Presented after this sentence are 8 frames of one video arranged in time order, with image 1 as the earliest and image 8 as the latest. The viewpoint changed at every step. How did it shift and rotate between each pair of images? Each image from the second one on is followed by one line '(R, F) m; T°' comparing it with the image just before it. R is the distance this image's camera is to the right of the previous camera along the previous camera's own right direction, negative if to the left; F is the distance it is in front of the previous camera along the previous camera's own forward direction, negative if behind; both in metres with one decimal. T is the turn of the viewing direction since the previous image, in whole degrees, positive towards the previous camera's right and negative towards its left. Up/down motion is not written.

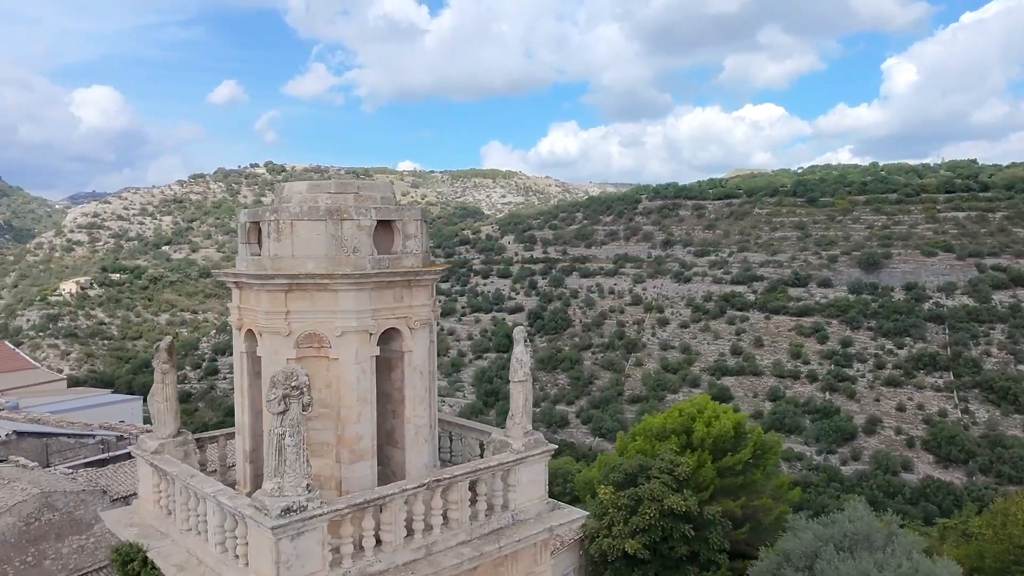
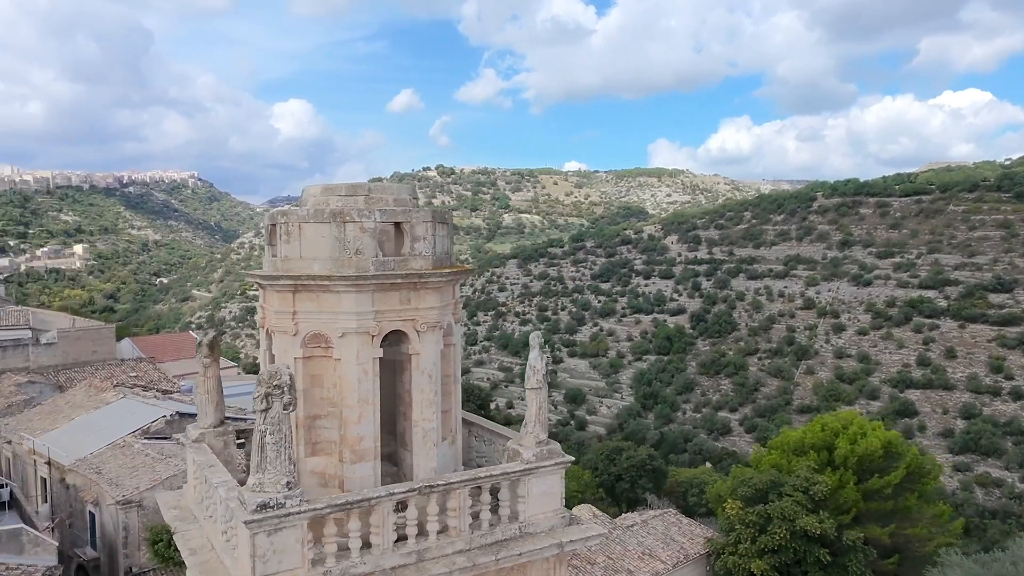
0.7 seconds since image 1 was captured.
(+1.2, +0.3) m; -12°
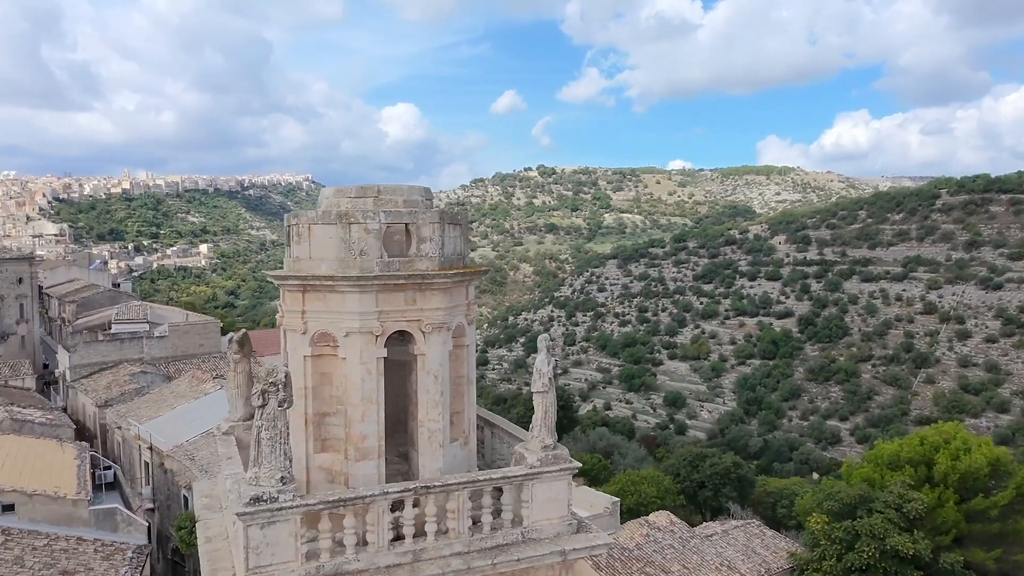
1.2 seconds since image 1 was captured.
(+0.7, +0.1) m; -8°
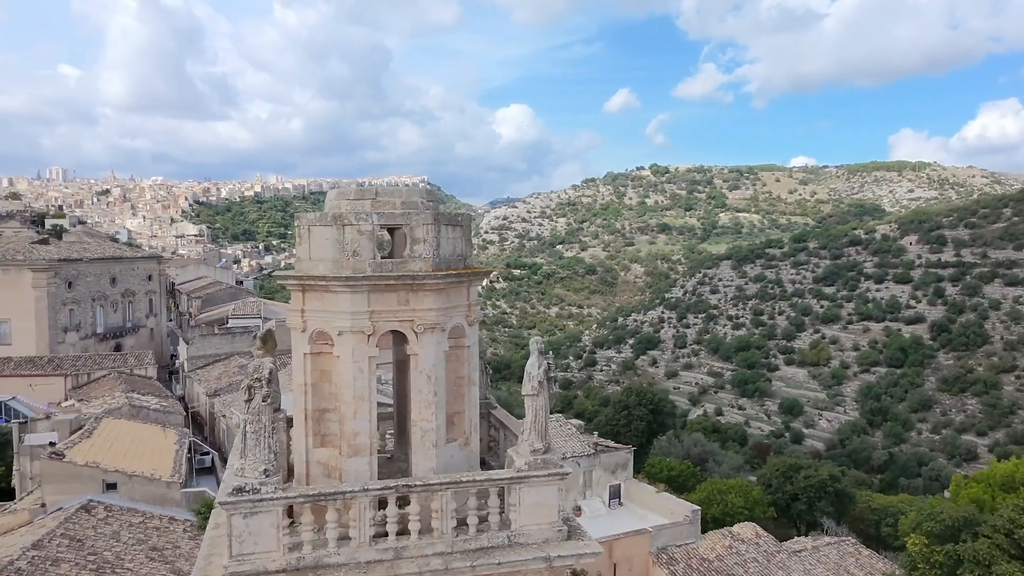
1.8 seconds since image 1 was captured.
(+0.9, +0.1) m; -8°
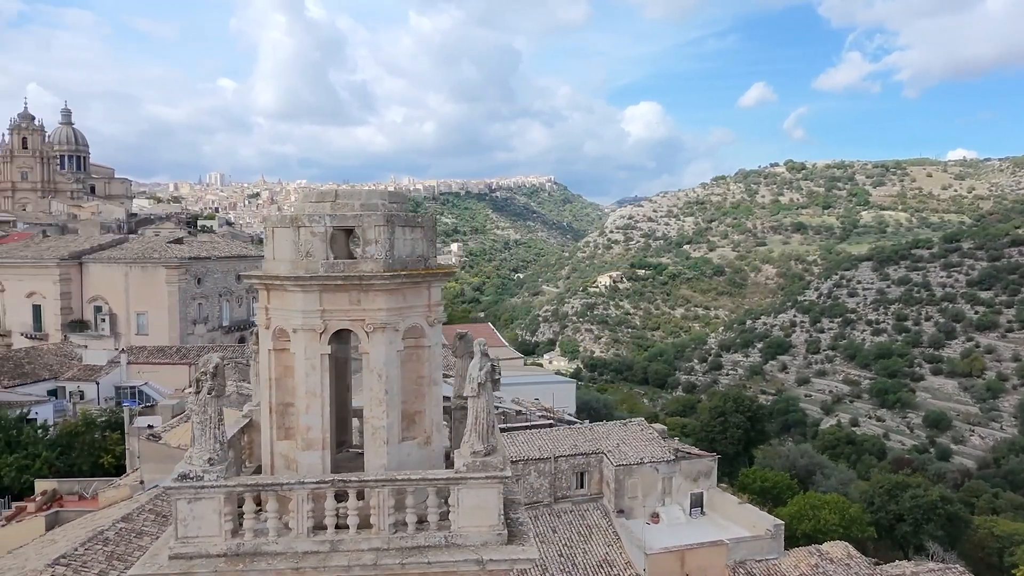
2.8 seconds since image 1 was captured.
(+1.4, +0.1) m; -10°
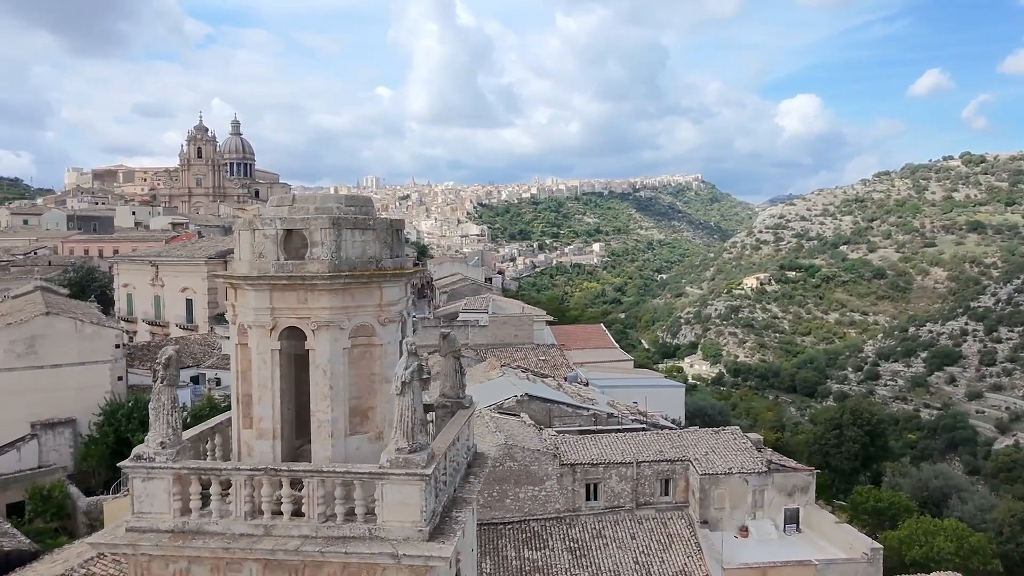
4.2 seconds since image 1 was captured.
(+1.7, +0.1) m; -11°
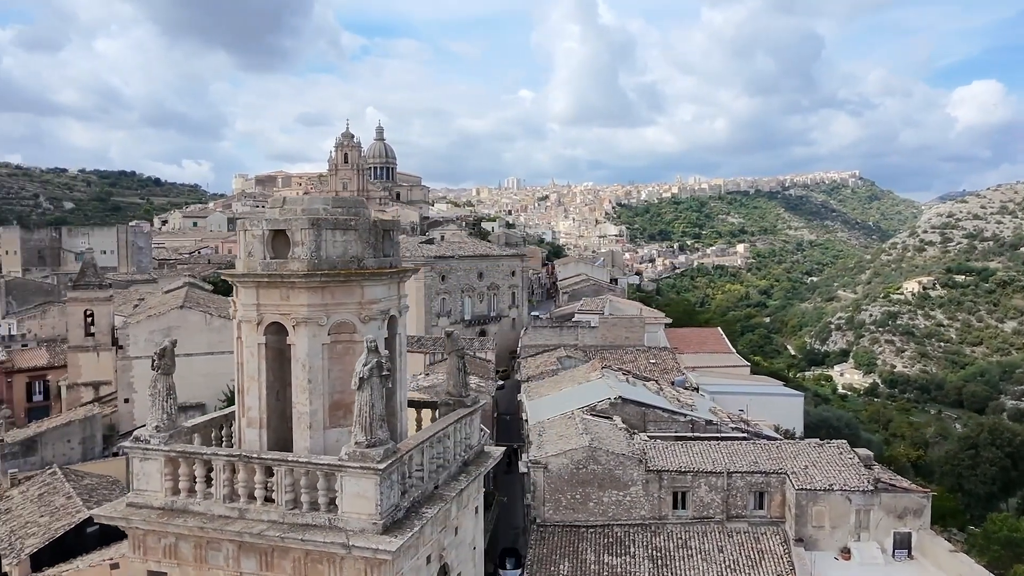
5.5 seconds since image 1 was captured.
(+1.4, +0.2) m; -11°
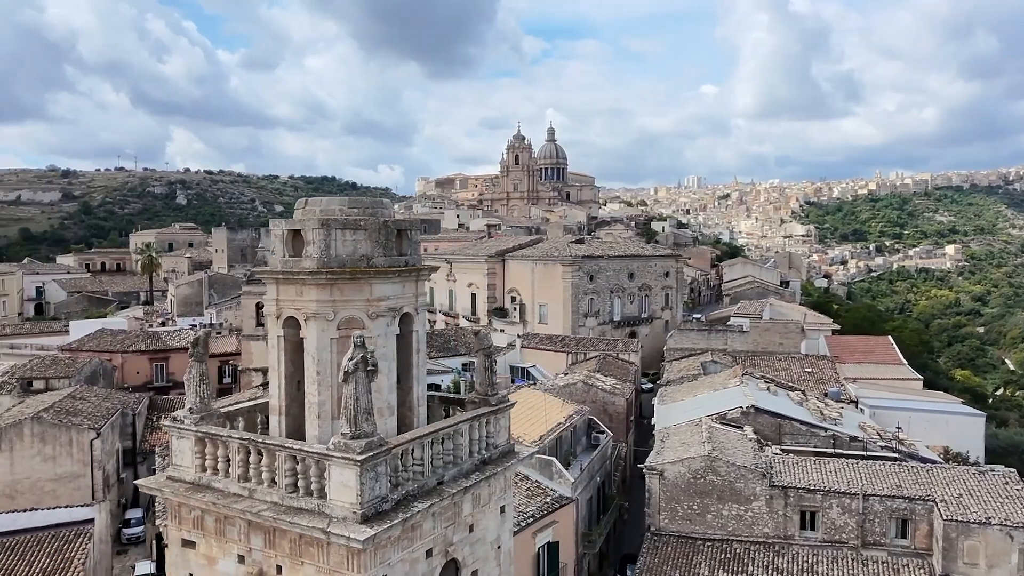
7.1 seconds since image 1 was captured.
(+1.6, +0.2) m; -13°
